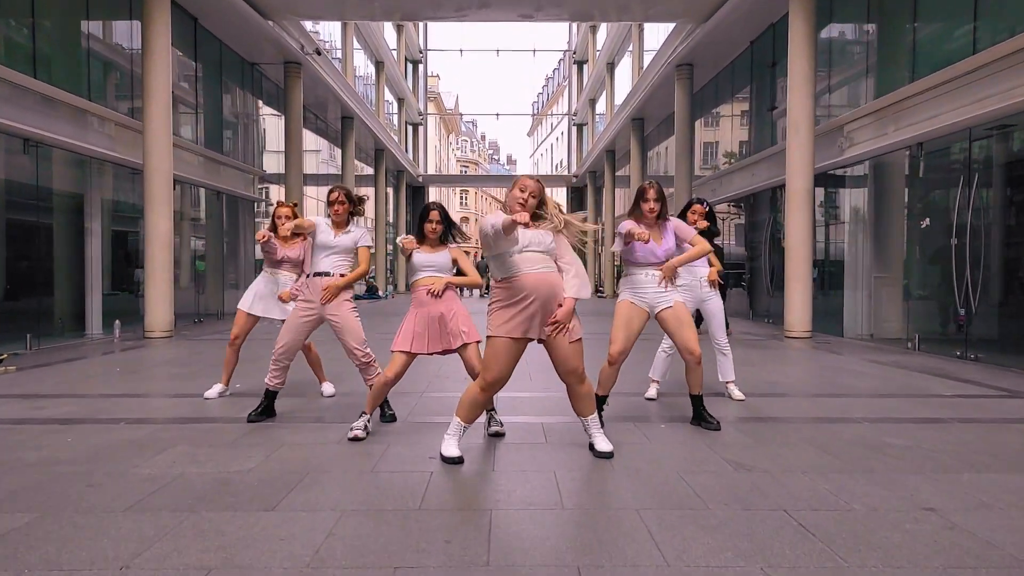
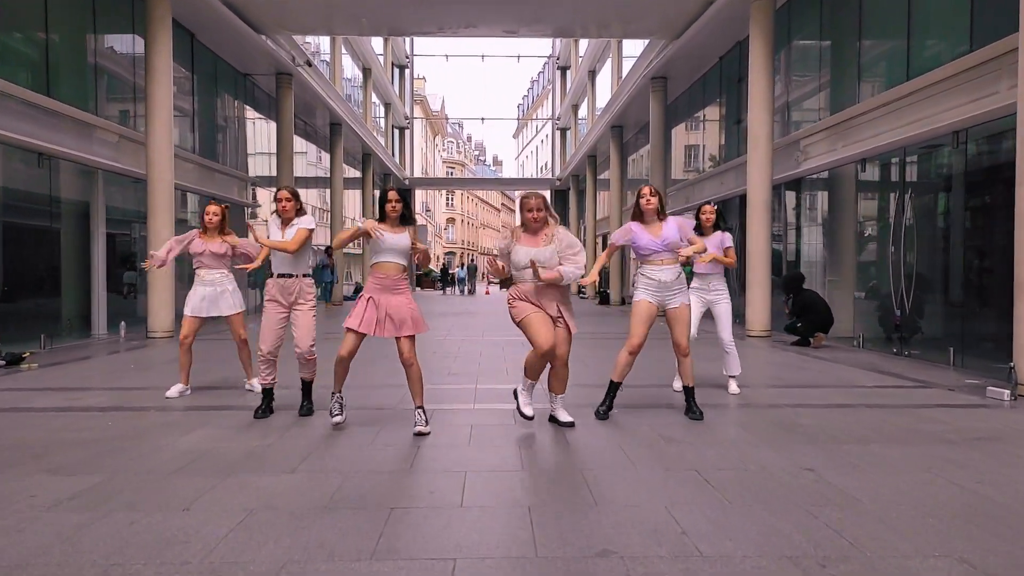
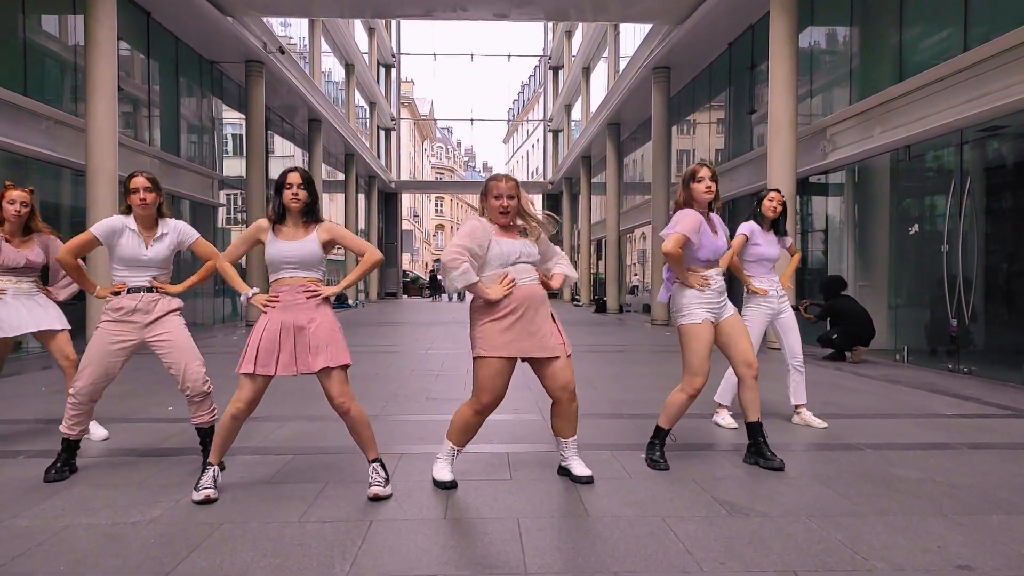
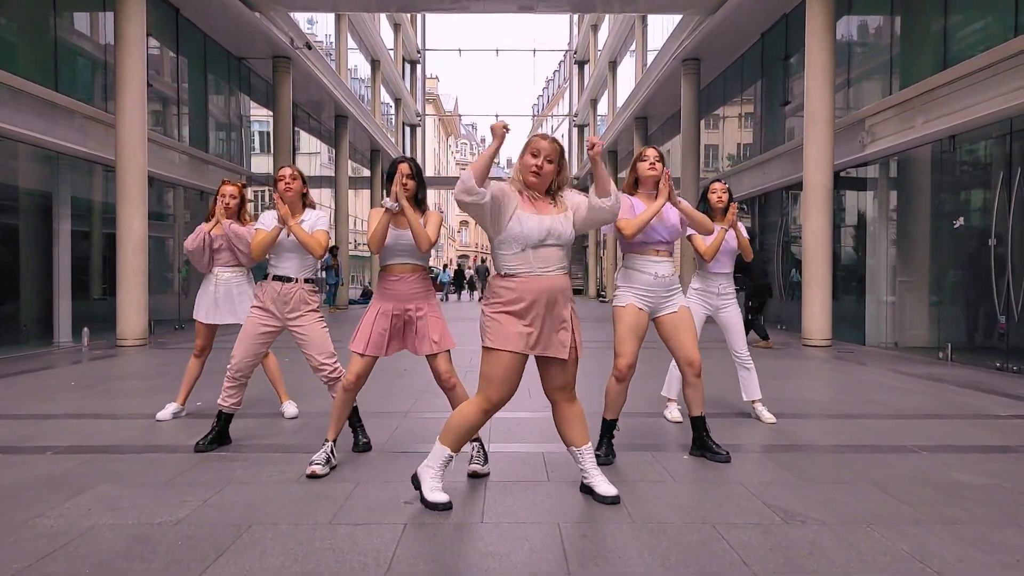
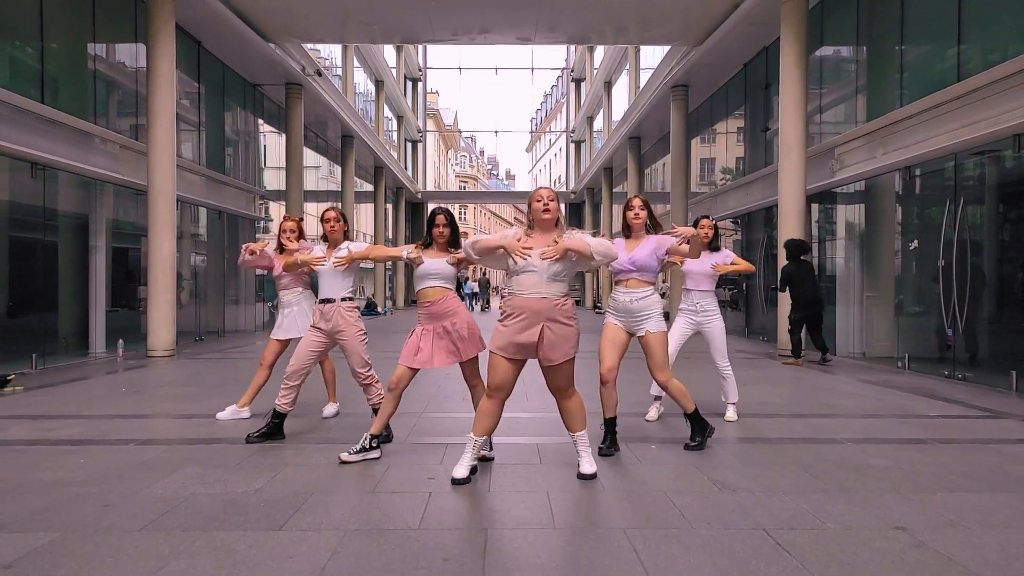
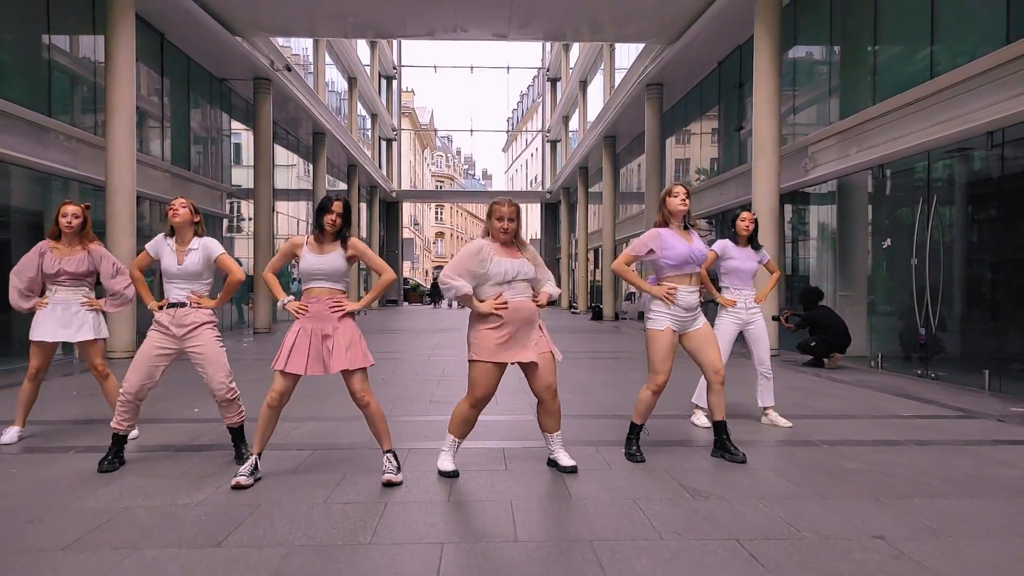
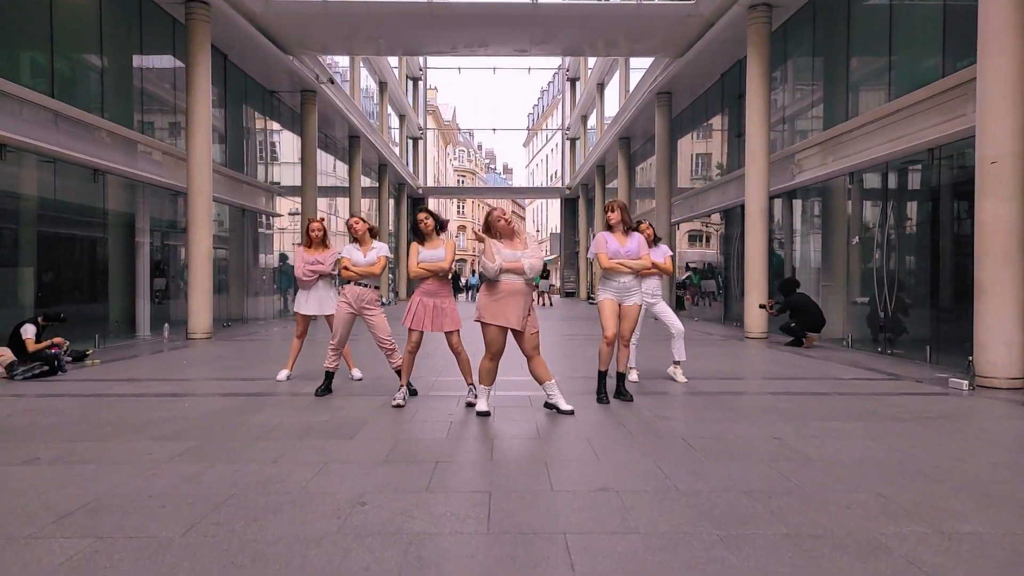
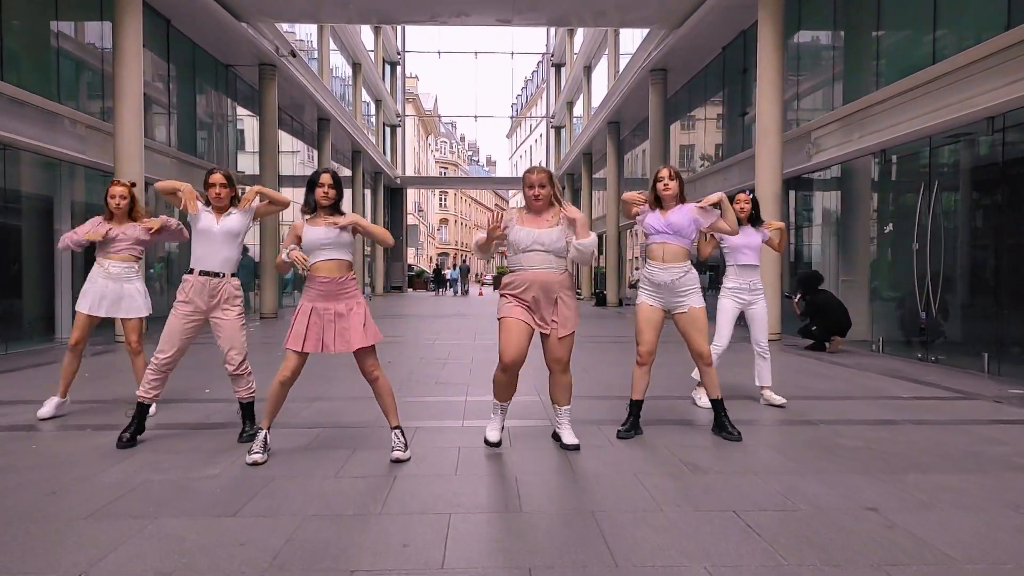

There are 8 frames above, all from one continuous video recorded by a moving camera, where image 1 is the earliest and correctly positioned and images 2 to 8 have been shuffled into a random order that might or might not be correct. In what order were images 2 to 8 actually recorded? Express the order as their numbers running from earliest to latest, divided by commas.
4, 5, 7, 2, 8, 3, 6
